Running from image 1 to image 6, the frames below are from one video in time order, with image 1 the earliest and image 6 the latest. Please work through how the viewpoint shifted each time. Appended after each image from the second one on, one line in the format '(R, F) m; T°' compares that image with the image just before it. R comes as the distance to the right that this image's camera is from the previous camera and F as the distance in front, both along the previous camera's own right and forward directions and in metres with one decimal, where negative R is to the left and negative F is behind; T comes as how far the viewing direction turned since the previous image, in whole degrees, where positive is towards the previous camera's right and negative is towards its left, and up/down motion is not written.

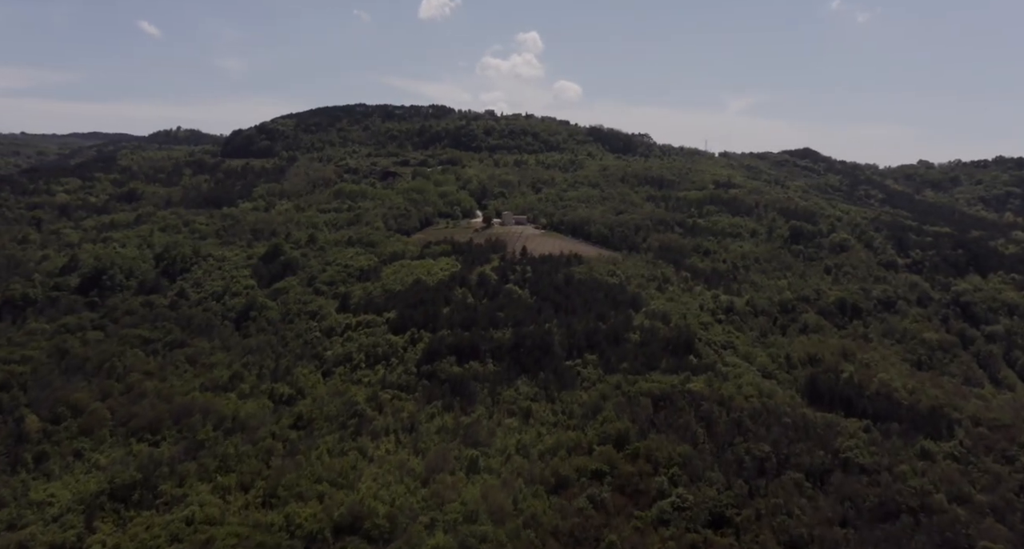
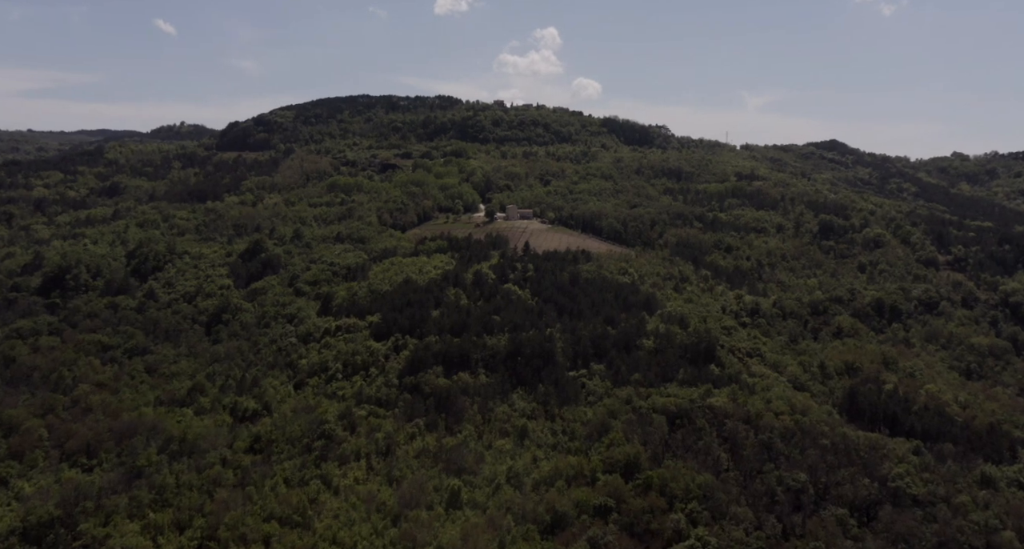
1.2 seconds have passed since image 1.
(+1.5, +7.8) m; -1°
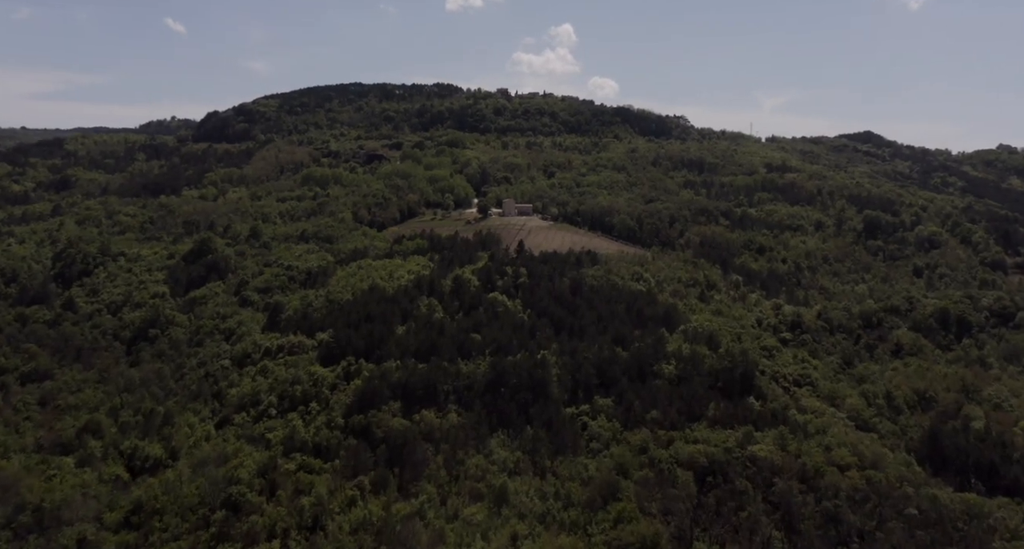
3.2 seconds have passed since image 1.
(+1.8, +12.8) m; -1°
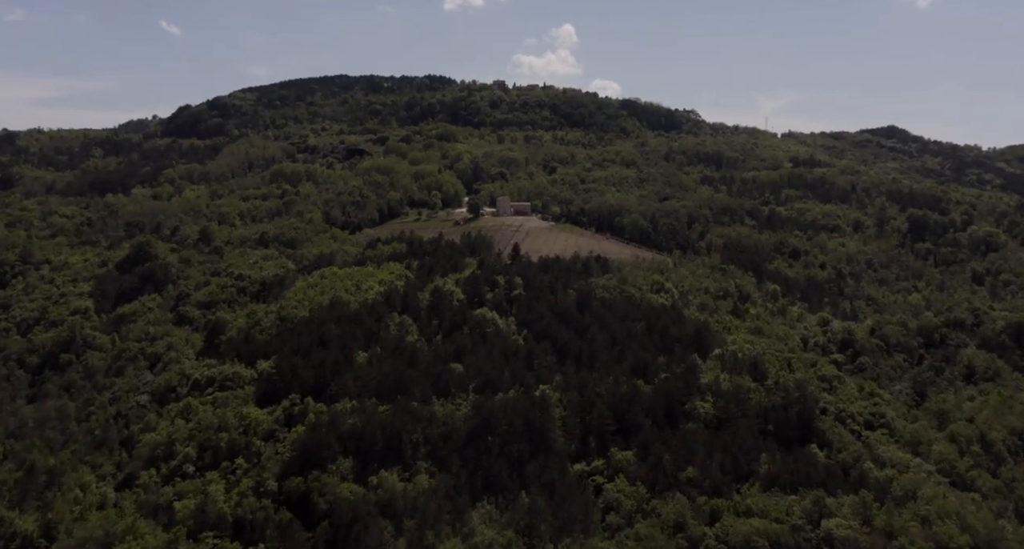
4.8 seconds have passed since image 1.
(+0.5, +10.6) m; 0°
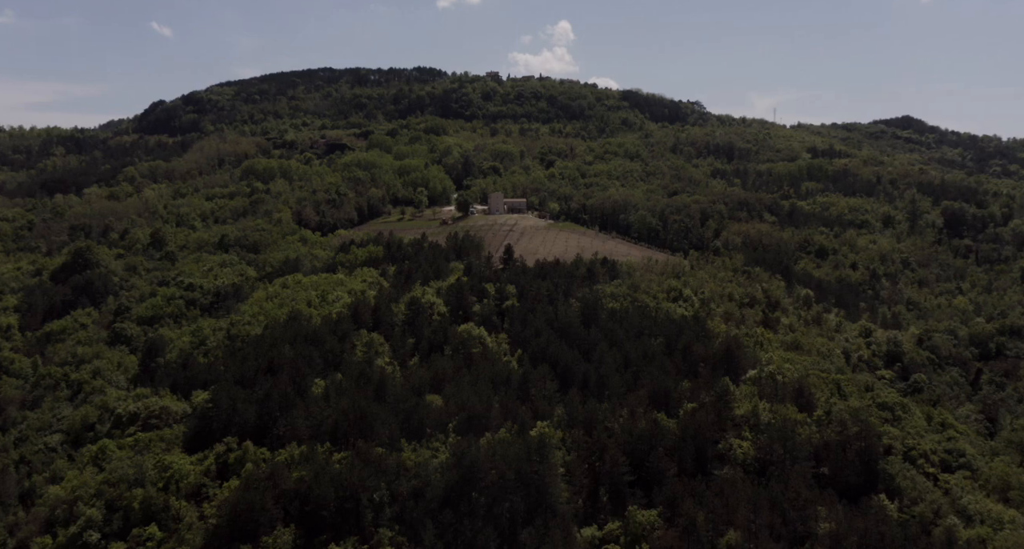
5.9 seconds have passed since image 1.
(+0.3, +7.3) m; 0°
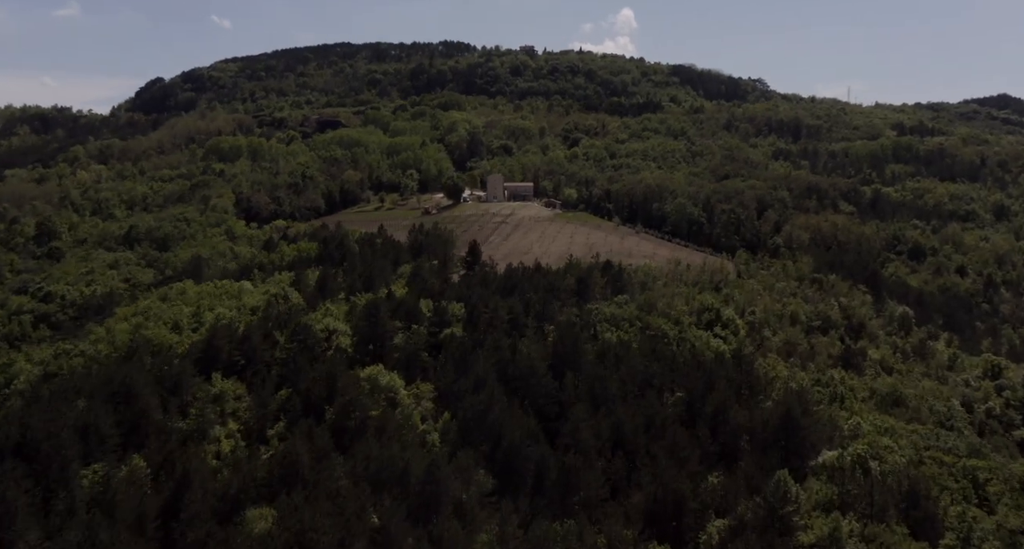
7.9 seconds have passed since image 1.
(+3.5, +13.4) m; -4°
